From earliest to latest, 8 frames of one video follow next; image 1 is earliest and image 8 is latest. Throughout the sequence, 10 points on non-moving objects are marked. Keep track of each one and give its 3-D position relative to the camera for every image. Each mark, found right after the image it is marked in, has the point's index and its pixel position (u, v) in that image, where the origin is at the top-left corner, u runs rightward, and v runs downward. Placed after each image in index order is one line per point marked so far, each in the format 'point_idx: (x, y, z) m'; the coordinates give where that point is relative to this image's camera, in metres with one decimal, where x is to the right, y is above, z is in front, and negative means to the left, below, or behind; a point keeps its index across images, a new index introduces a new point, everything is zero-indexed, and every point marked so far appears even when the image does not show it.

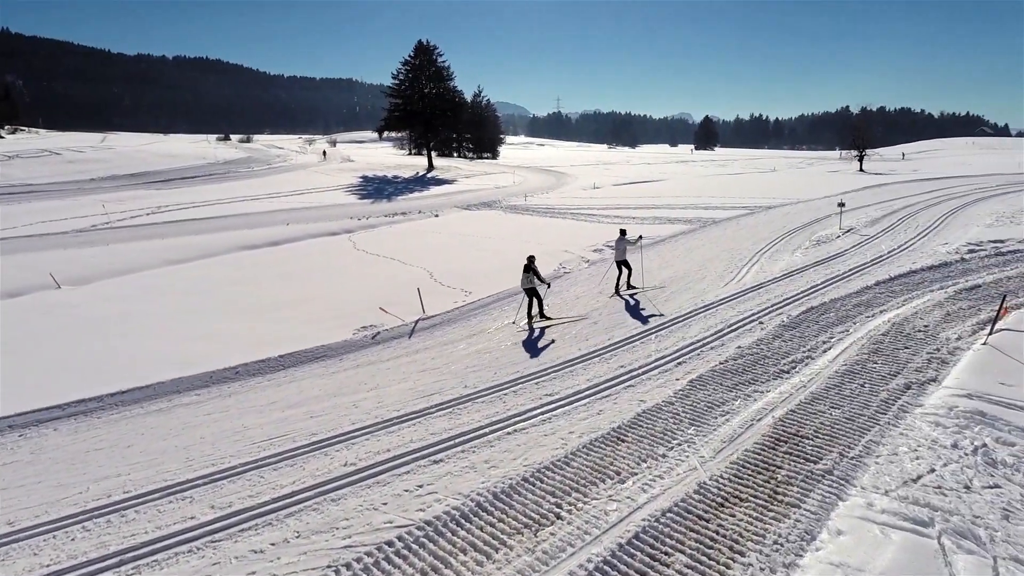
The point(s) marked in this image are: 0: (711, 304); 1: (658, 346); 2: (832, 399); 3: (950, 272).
0: (+3.8, -0.3, +12.1) m
1: (+2.3, -0.9, +10.3) m
2: (+3.9, -1.4, +7.7) m
3: (+8.3, +0.3, +12.0) m
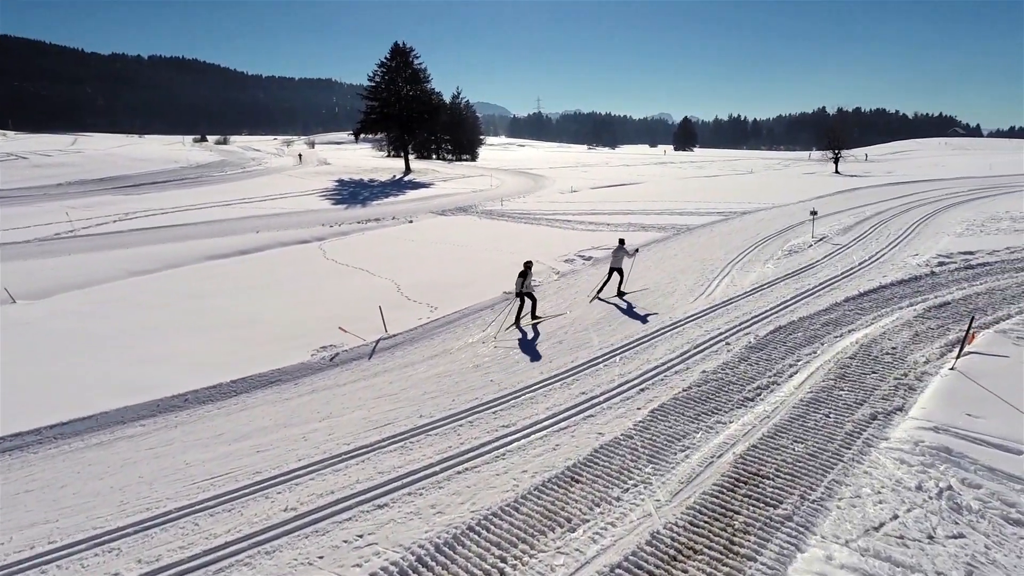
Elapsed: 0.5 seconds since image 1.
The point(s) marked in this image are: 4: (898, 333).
0: (+3.1, -0.6, +11.8) m
1: (+1.7, -1.3, +9.9) m
2: (+3.3, -1.7, +7.4) m
3: (+7.6, 0.0, +11.8) m
4: (+5.9, -0.7, +9.7) m
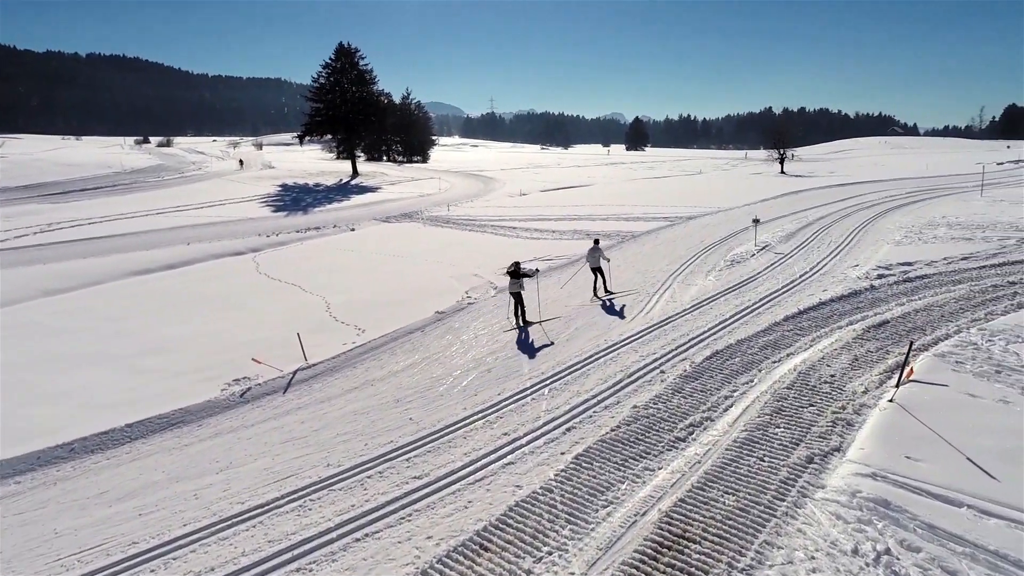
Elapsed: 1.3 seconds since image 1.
0: (+1.8, -1.0, +11.2) m
1: (+0.5, -1.7, +9.2) m
2: (+2.3, -2.1, +6.8) m
3: (+6.3, -0.3, +11.5) m
4: (+4.7, -1.0, +9.3) m
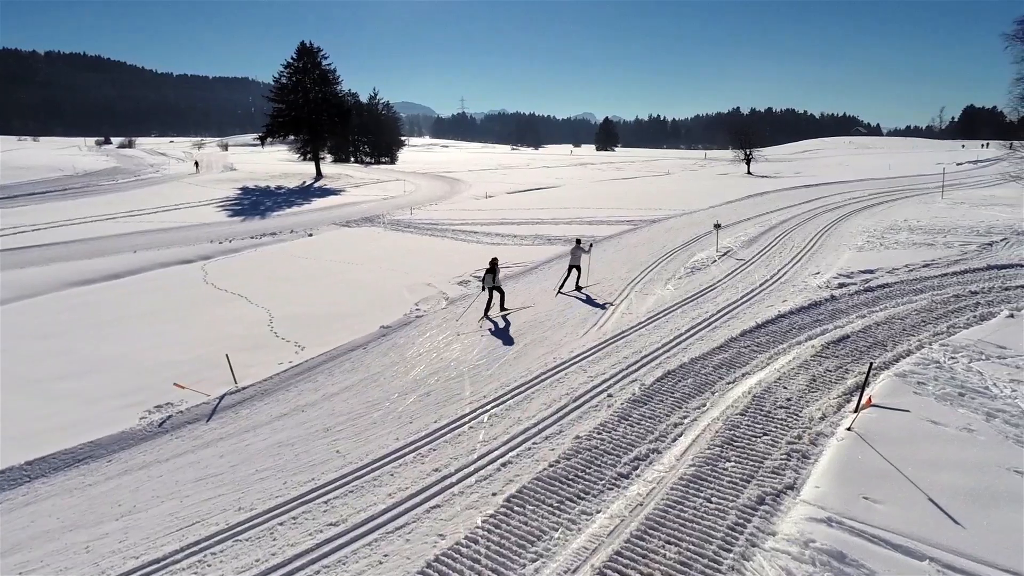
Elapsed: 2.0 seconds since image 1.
0: (+0.8, -1.3, +10.5) m
1: (-0.4, -2.0, +8.5) m
2: (+1.5, -2.3, +6.1) m
3: (+5.3, -0.5, +10.9) m
4: (+3.8, -1.2, +8.7) m
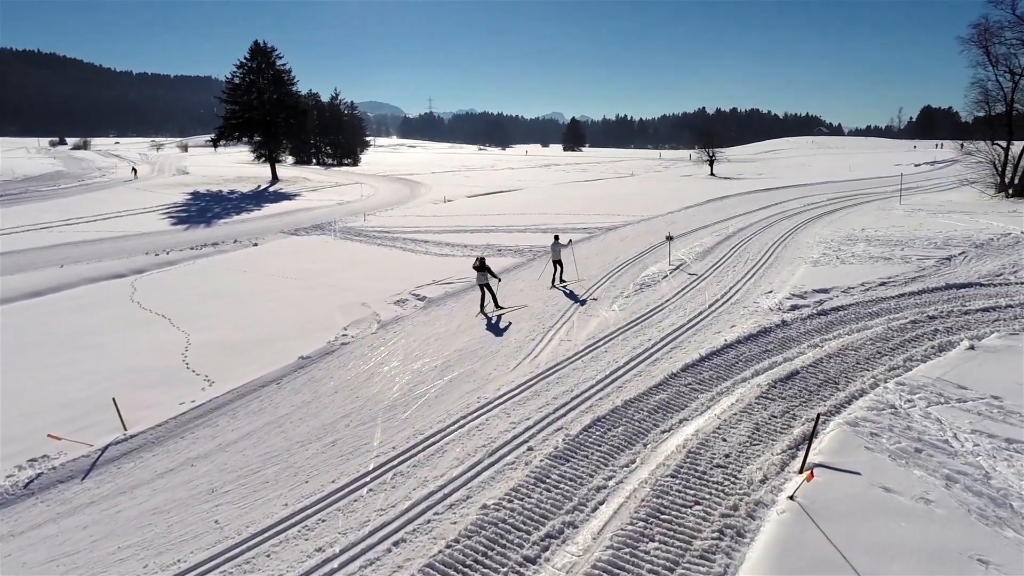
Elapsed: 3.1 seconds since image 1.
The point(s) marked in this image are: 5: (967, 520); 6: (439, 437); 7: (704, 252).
0: (-0.4, -1.7, +9.4) m
1: (-1.5, -2.5, +7.3) m
2: (+0.5, -2.8, +5.1) m
3: (+4.0, -0.9, +10.0) m
4: (+2.7, -1.7, +7.7) m
5: (+4.0, -2.0, +5.6) m
6: (-1.0, -2.0, +8.7) m
7: (+5.4, +1.0, +17.9) m
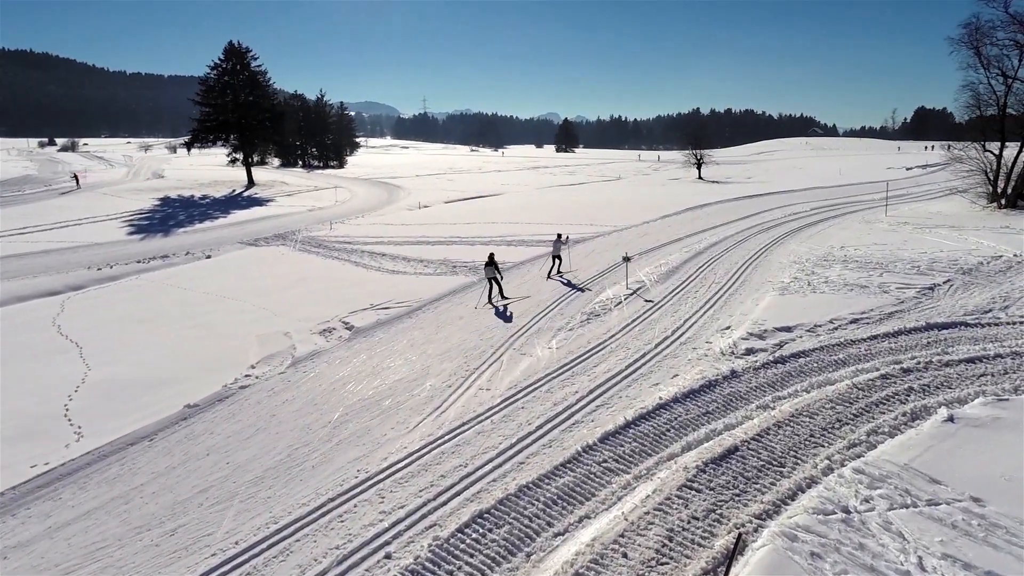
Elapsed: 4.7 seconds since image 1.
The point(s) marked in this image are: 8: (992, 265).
0: (-1.8, -2.4, +7.7) m
1: (-2.9, -3.1, +5.7) m
2: (-0.9, -3.4, +3.4) m
3: (+2.6, -1.5, +8.4) m
4: (+1.3, -2.3, +6.1) m
5: (+2.6, -2.7, +3.9) m
6: (-2.4, -2.7, +7.1) m
7: (+4.0, +0.4, +16.2) m
8: (+9.4, +0.5, +12.5) m
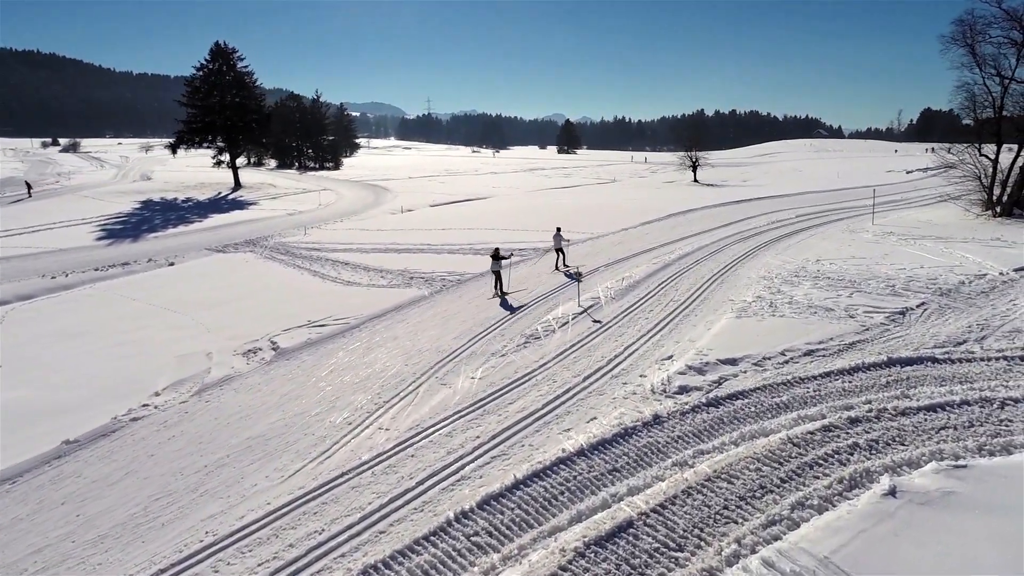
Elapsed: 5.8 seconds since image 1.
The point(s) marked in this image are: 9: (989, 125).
0: (-3.2, -2.7, +6.6) m
1: (-4.3, -3.5, +4.5) m
2: (-2.4, -3.8, +2.2) m
3: (+1.2, -1.9, +7.1) m
4: (-0.2, -2.7, +4.8) m
5: (+1.1, -3.0, +2.7) m
6: (-3.8, -3.0, +5.9) m
7: (+2.7, 0.0, +15.0) m
8: (+8.1, +0.1, +11.2) m
9: (+14.0, +4.8, +18.6) m
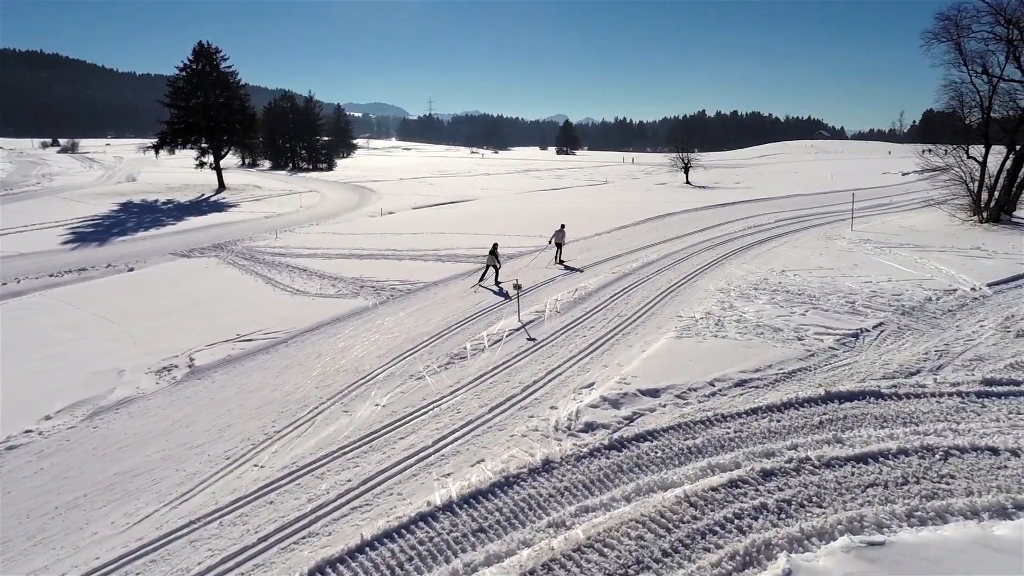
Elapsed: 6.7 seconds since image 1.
0: (-4.6, -3.0, +5.6) m
1: (-5.7, -3.7, +3.5) m
2: (-3.8, -4.0, +1.2) m
3: (-0.1, -2.1, +6.1) m
4: (-1.6, -2.9, +3.8) m
5: (-0.3, -3.3, +1.6) m
6: (-5.2, -3.3, +4.9) m
7: (+1.5, -0.2, +13.9) m
8: (+6.8, -0.2, +10.0) m
9: (+12.8, +4.5, +17.4) m
